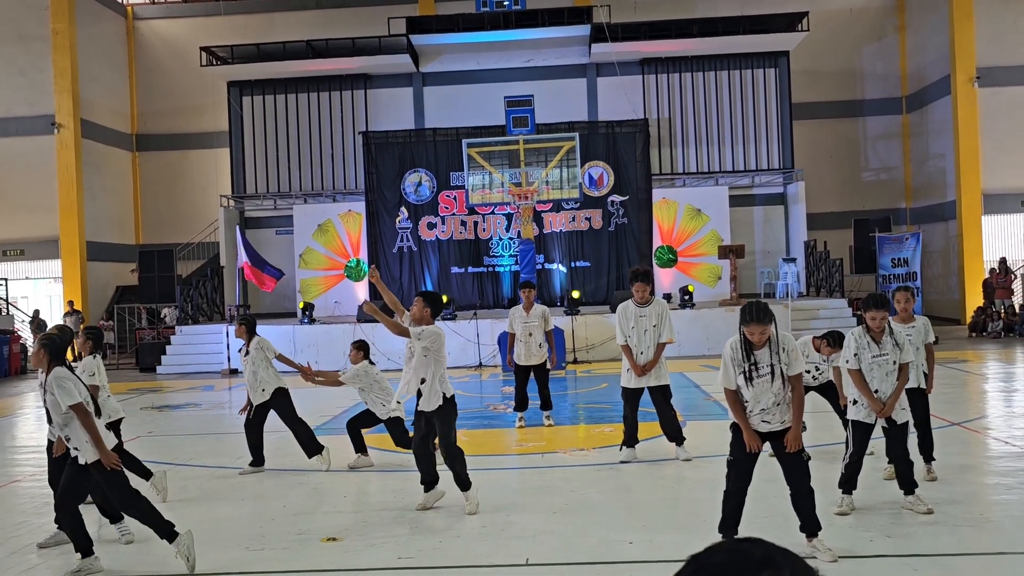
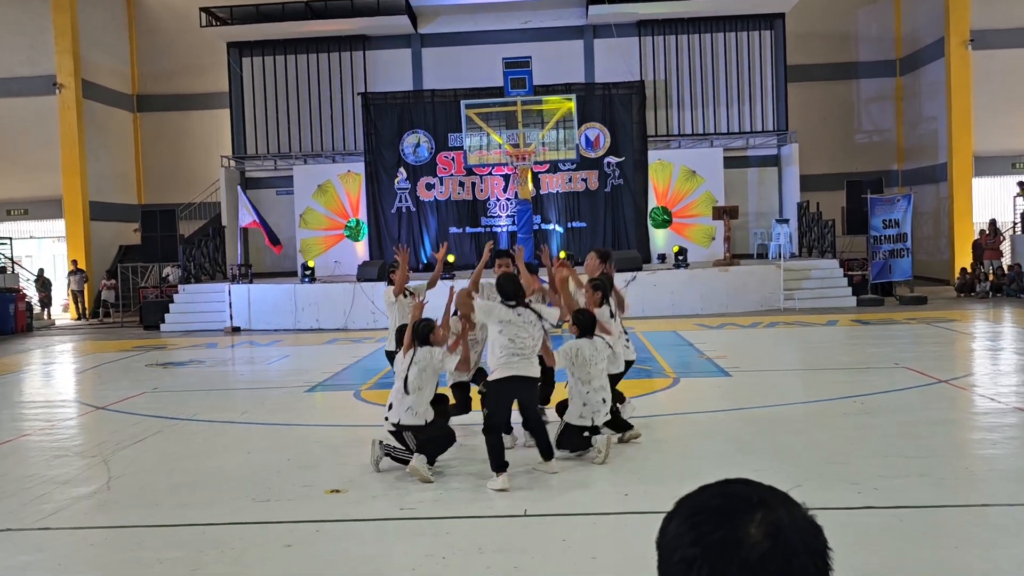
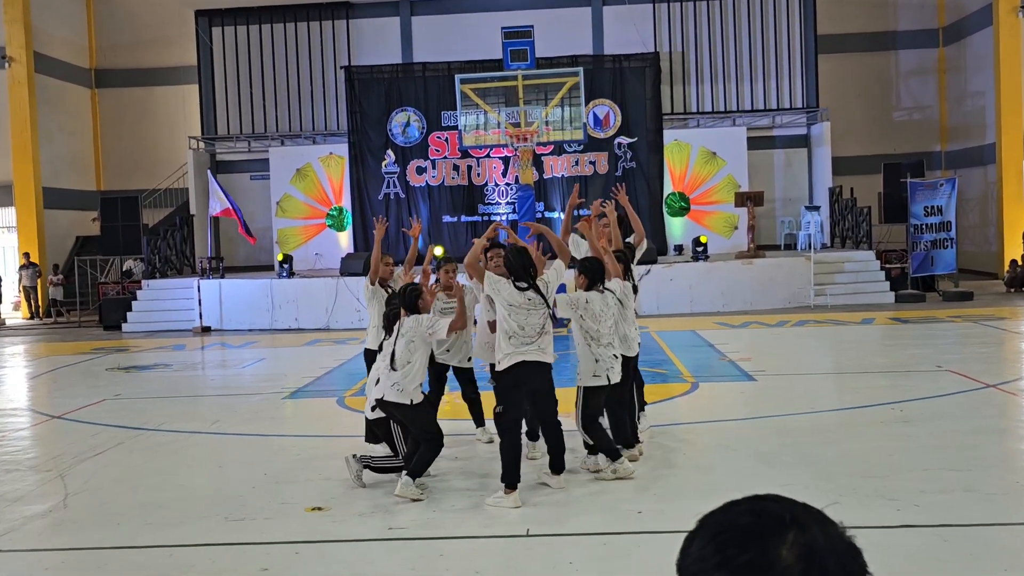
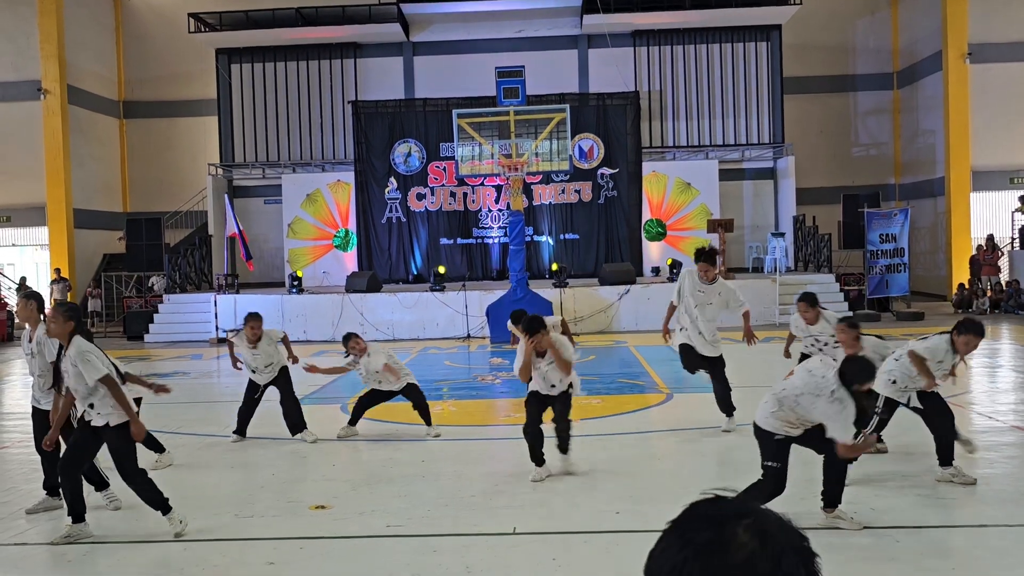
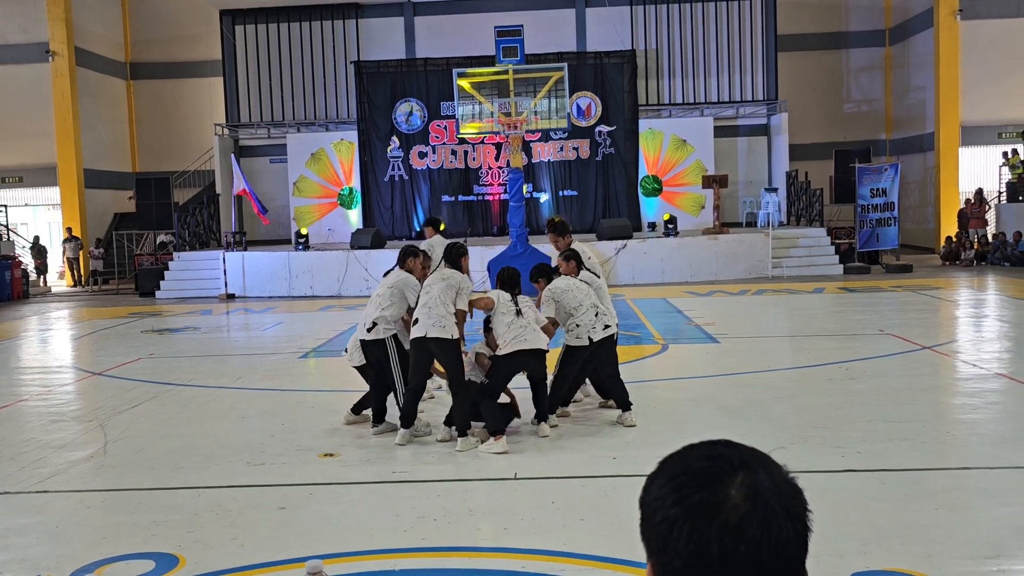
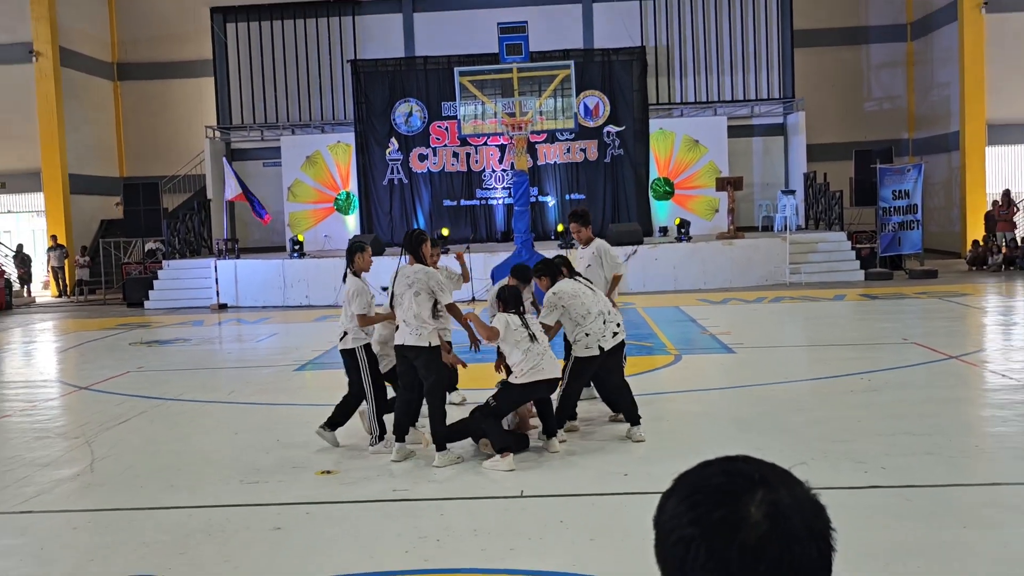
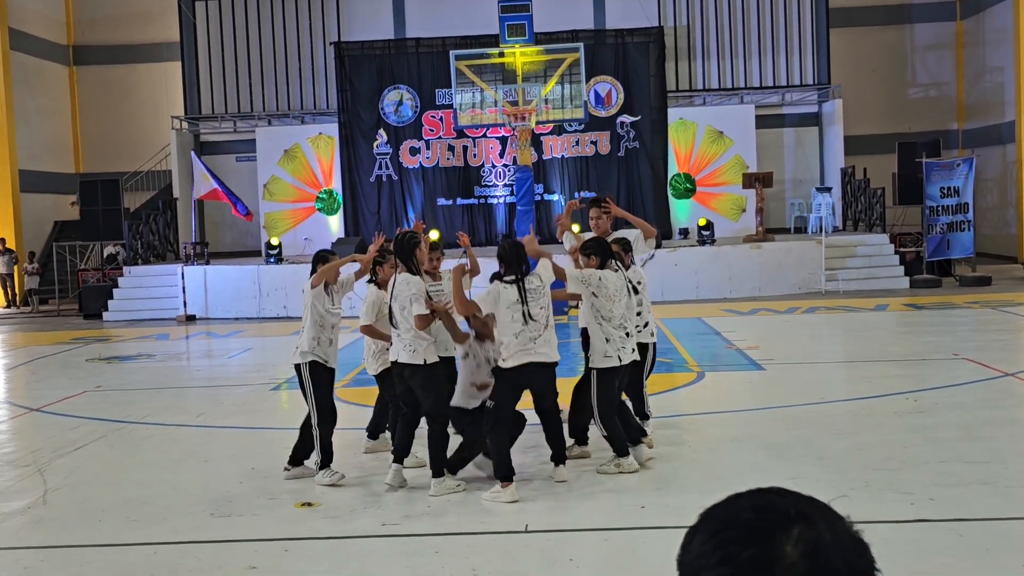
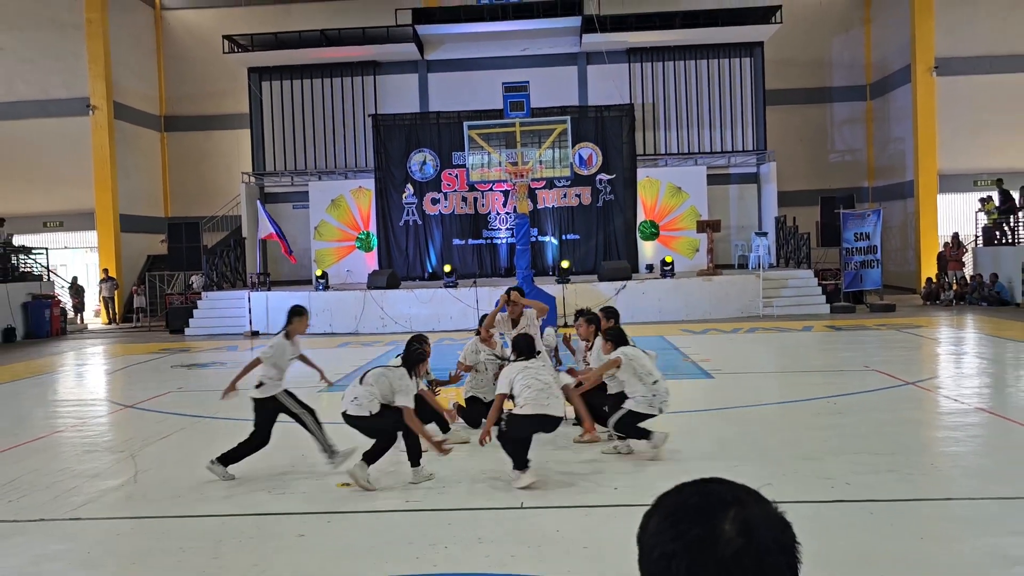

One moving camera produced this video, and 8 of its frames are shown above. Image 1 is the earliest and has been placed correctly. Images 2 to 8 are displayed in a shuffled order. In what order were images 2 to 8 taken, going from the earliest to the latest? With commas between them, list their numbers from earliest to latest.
4, 8, 2, 3, 7, 6, 5
